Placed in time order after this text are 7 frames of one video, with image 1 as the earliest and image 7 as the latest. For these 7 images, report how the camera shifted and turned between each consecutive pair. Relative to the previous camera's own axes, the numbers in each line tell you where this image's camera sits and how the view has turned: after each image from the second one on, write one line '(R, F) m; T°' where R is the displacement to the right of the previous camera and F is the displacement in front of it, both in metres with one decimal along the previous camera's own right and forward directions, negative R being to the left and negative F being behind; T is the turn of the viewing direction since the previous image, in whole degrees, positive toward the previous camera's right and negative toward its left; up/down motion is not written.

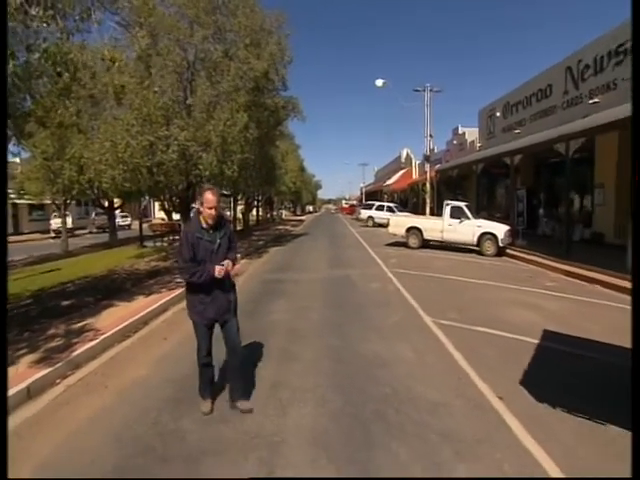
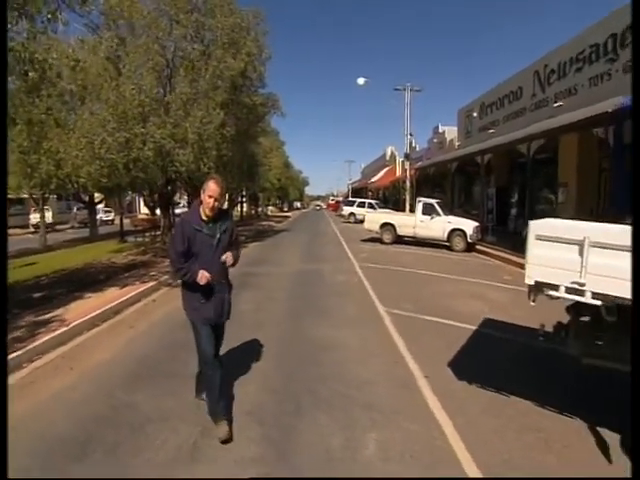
(+0.7, -0.5) m; +1°
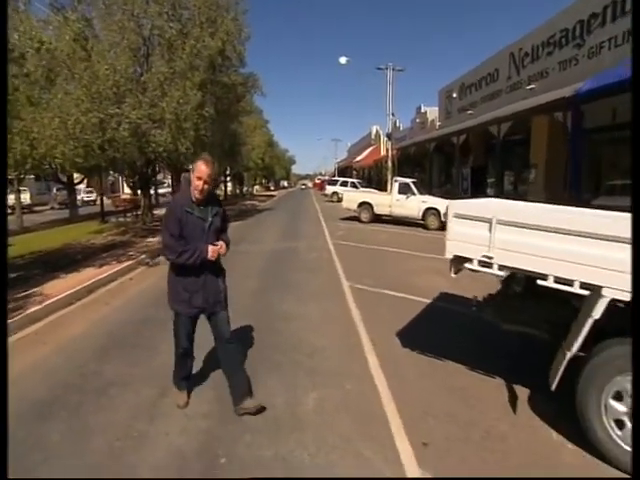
(+0.6, -0.4) m; +2°
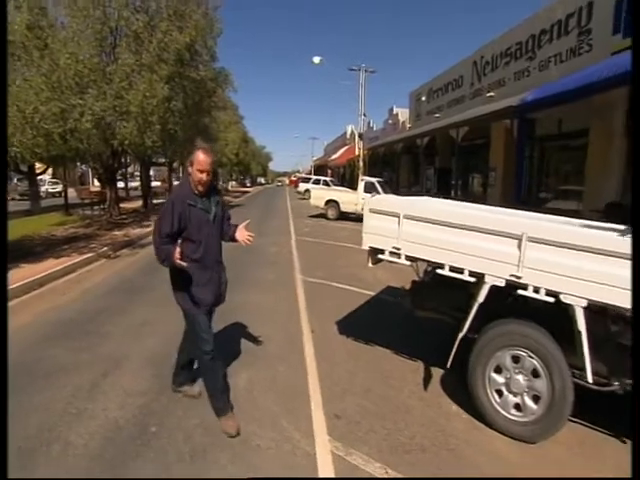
(+0.6, -0.4) m; +3°
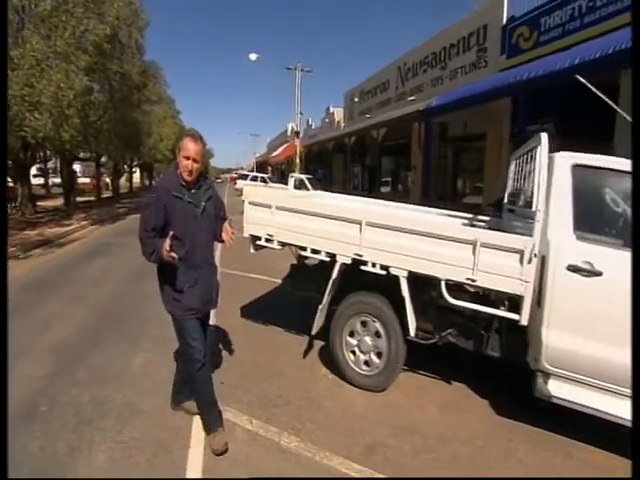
(+0.9, -0.7) m; +8°
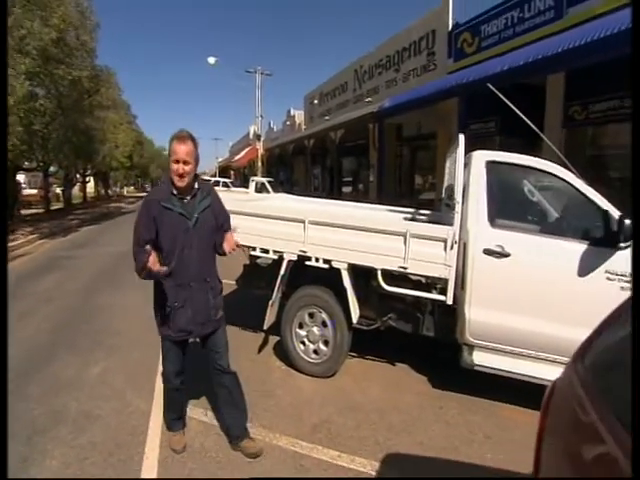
(+0.3, -0.3) m; +5°
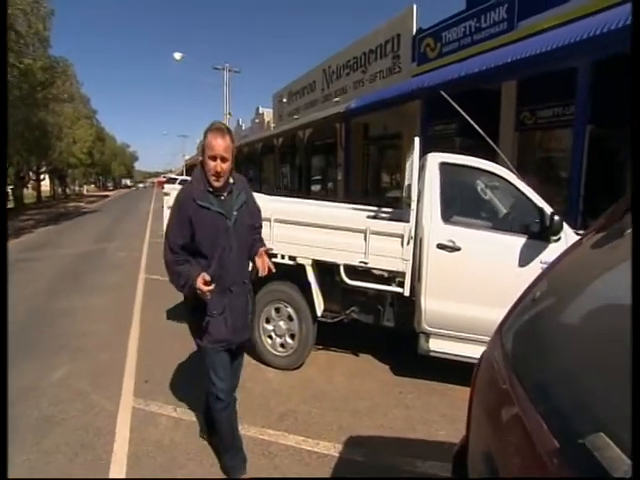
(+0.1, -0.2) m; +5°
